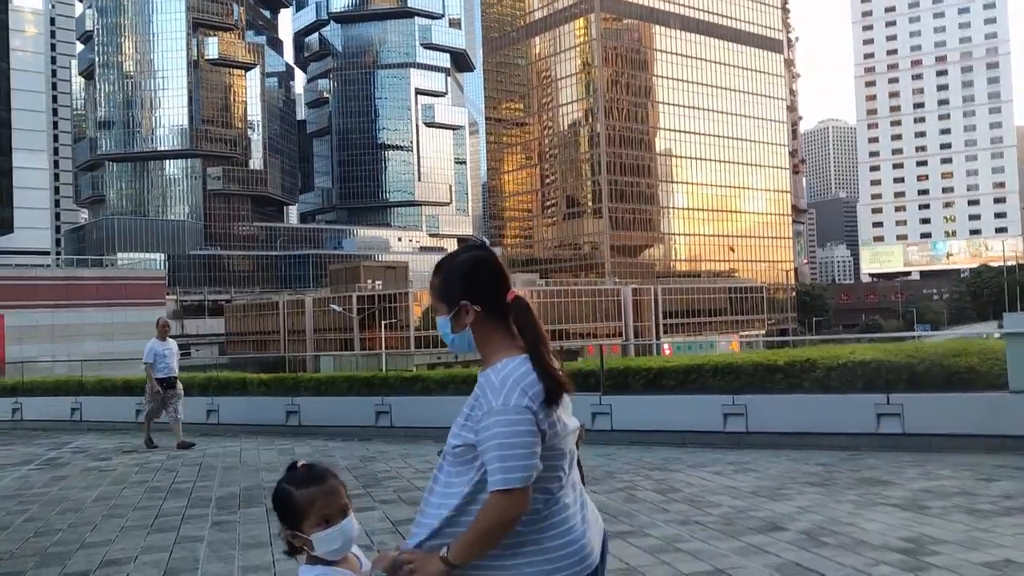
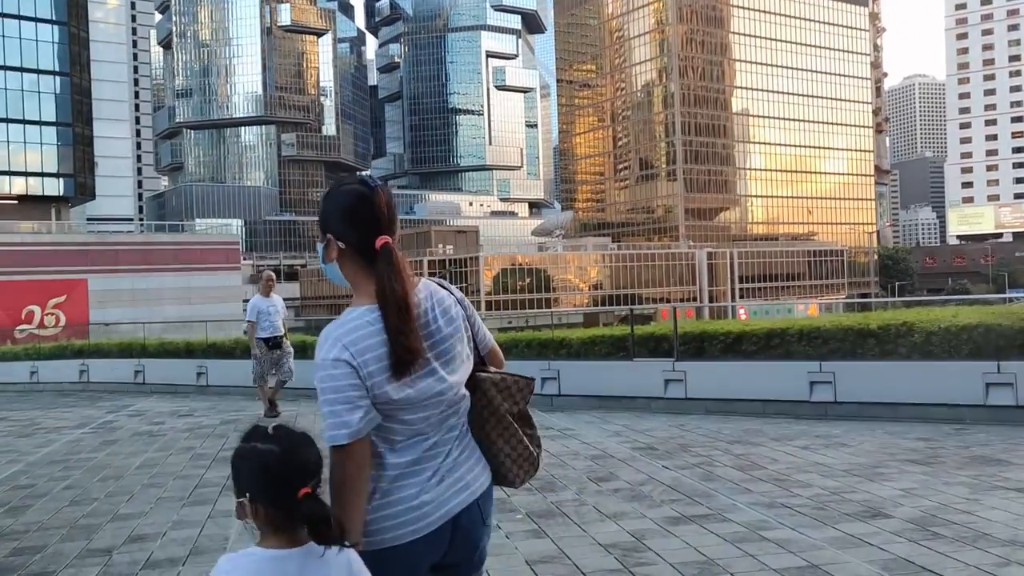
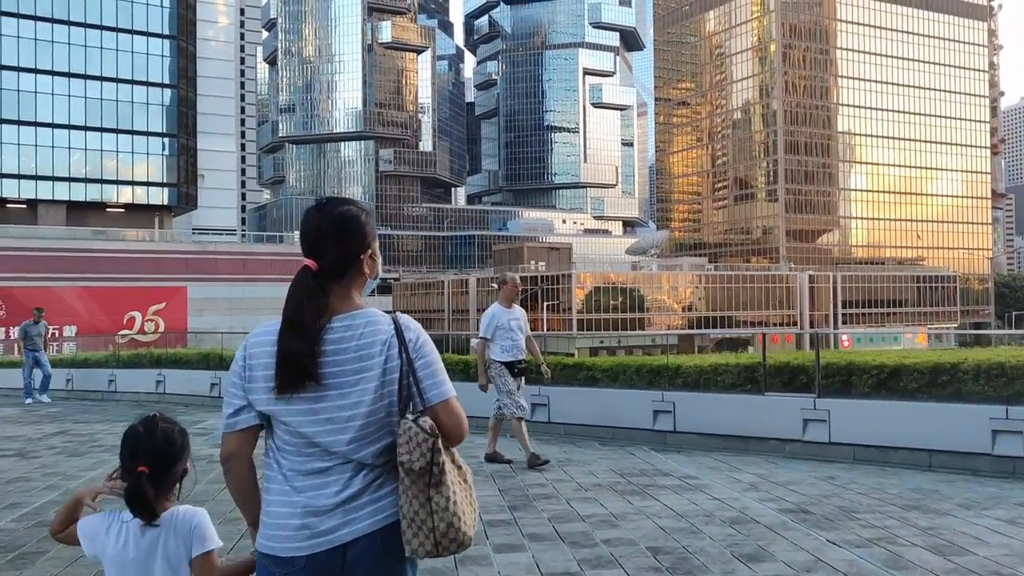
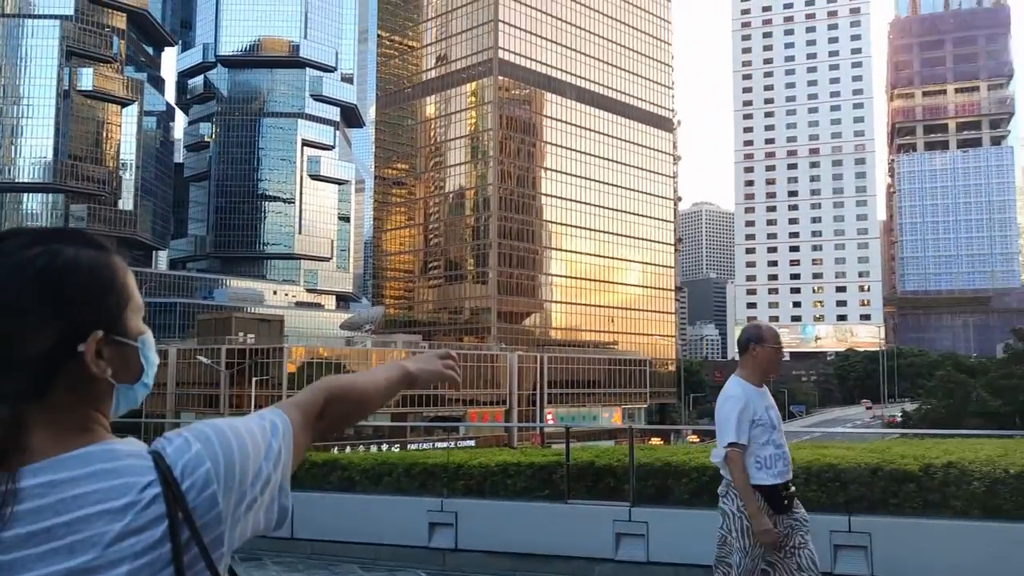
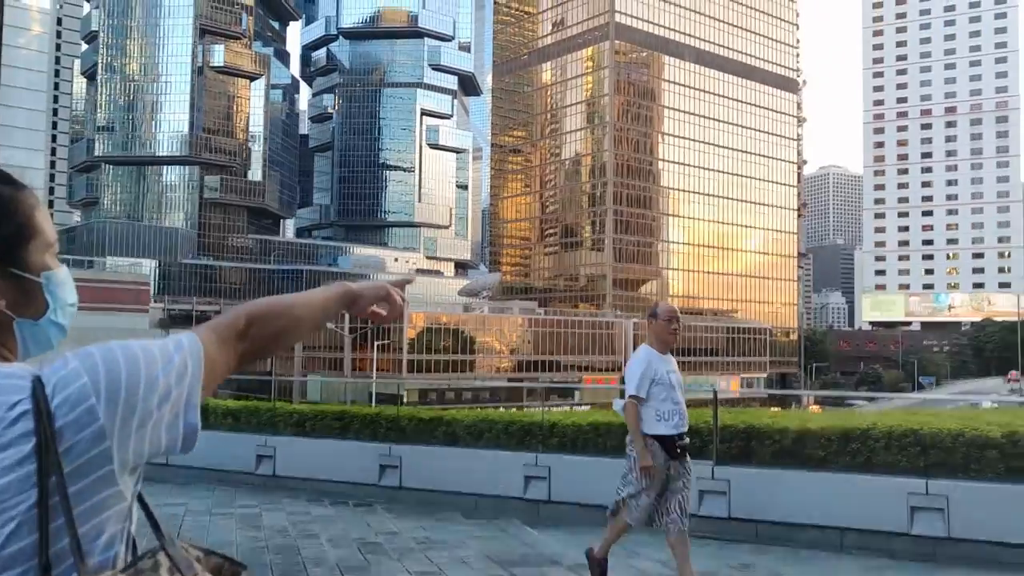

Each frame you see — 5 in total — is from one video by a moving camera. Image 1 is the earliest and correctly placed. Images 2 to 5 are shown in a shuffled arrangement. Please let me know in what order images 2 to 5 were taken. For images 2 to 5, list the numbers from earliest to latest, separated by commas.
2, 3, 5, 4
